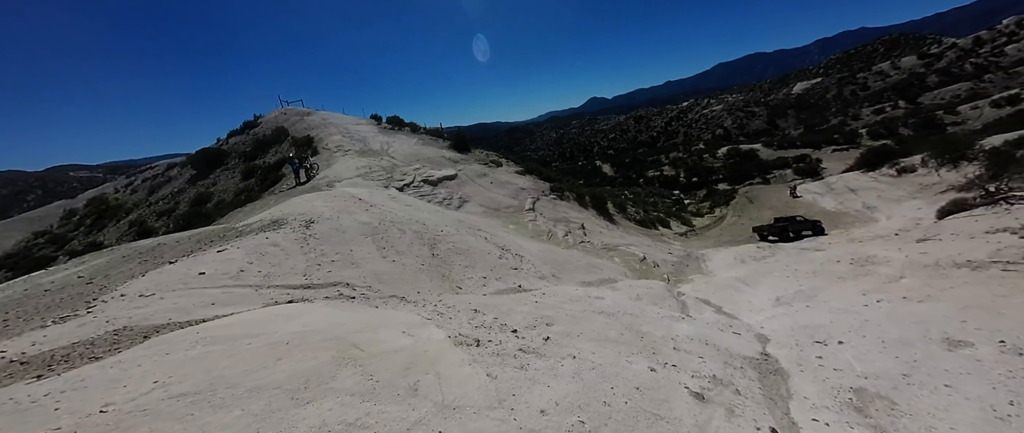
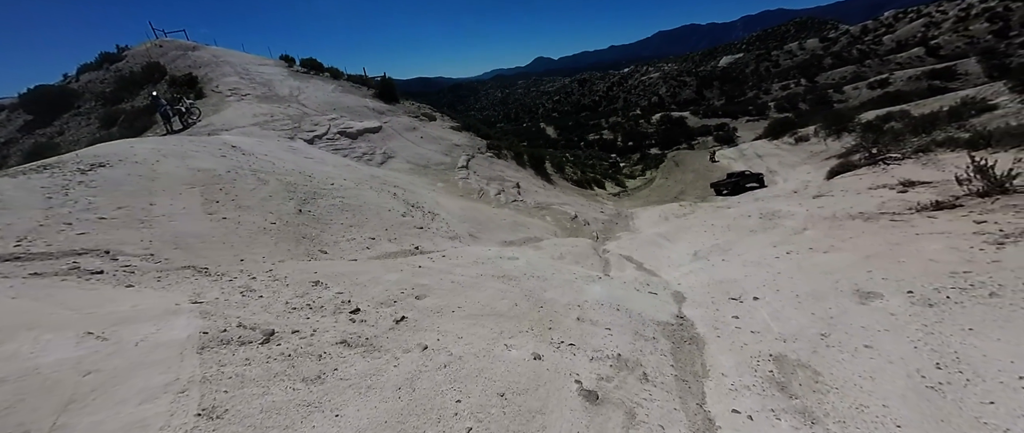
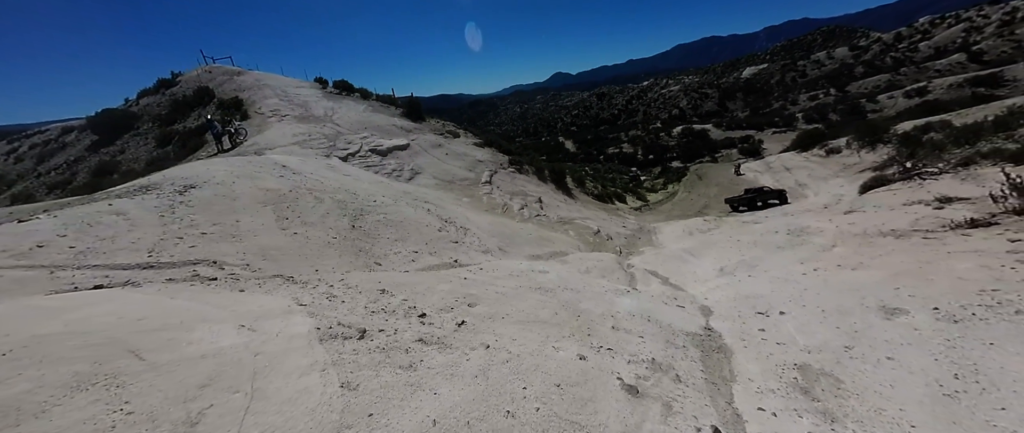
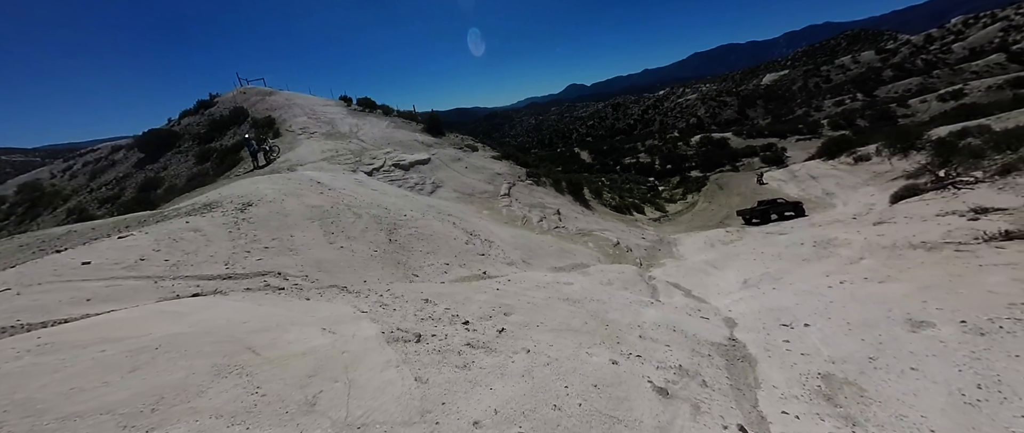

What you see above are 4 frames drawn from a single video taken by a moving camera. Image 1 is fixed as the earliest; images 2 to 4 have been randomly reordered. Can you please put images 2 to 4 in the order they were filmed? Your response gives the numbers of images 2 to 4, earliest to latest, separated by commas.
4, 3, 2
